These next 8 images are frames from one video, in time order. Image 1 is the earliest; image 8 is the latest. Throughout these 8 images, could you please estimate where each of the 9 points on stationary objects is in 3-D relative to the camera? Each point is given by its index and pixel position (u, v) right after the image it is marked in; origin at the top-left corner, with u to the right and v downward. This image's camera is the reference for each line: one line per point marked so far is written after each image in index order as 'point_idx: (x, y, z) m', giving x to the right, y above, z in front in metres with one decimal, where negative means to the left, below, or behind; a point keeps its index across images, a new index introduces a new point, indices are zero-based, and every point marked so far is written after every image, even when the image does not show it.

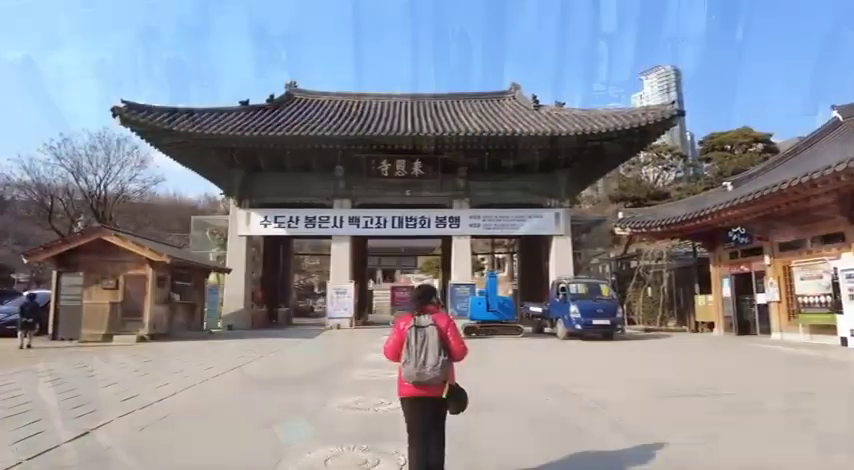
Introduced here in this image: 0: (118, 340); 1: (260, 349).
0: (-7.9, -2.7, +14.2) m
1: (-3.8, -2.6, +12.5) m
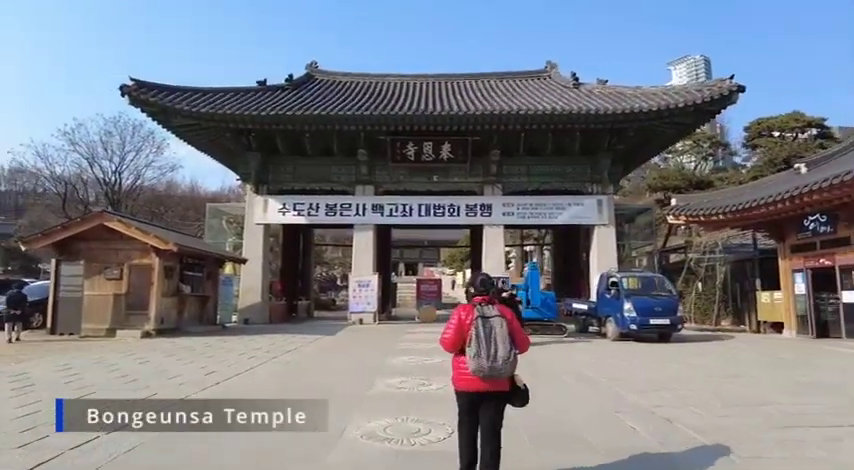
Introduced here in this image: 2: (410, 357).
0: (-7.2, -2.4, +13.0) m
1: (-3.1, -2.3, +11.1) m
2: (-0.3, -2.1, +9.4) m
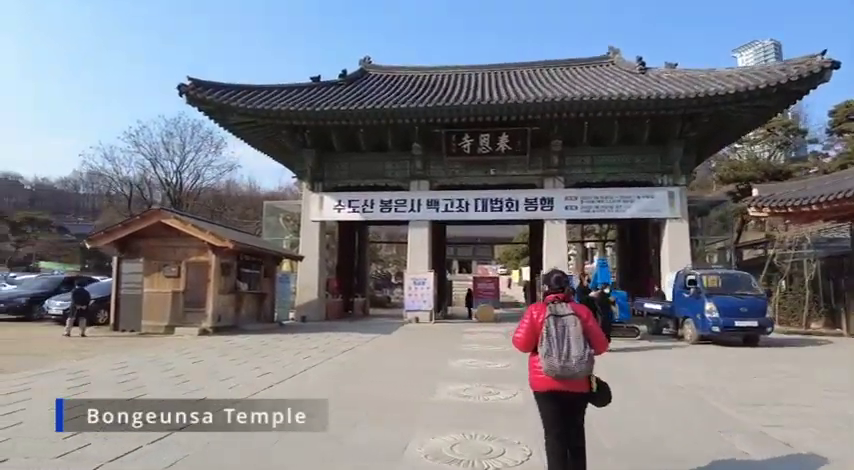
0: (-5.8, -2.3, +13.0) m
1: (-1.9, -2.2, +10.8) m
2: (+0.7, -2.0, +8.8) m
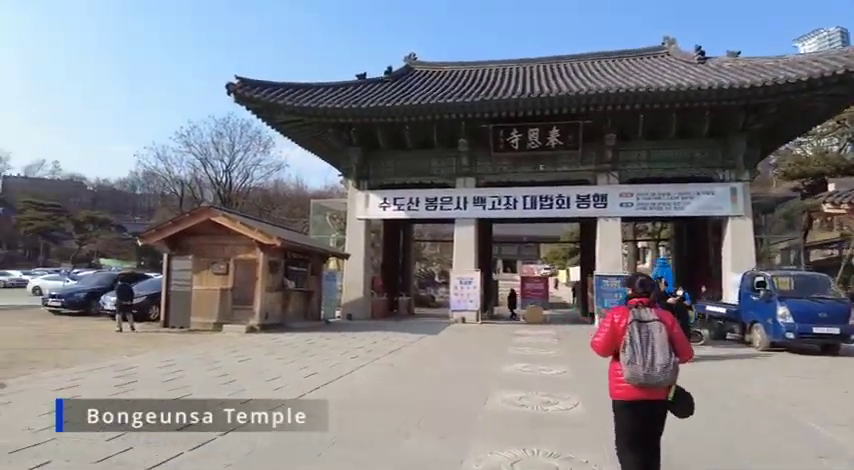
0: (-4.7, -2.2, +13.1) m
1: (-1.0, -2.1, +10.5) m
2: (+1.5, -2.0, +8.3) m
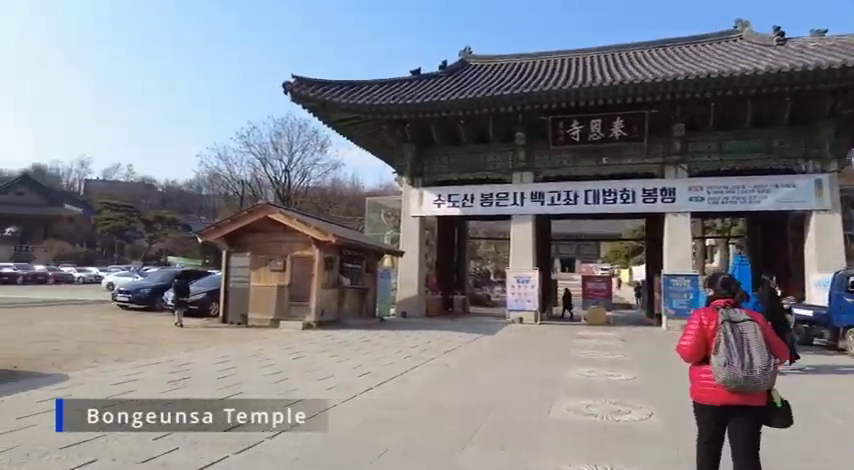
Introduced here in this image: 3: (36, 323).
0: (-3.4, -2.2, +13.1) m
1: (0.0, -2.1, +10.2) m
2: (+2.3, -1.9, +7.8) m
3: (-9.0, -2.0, +12.7) m
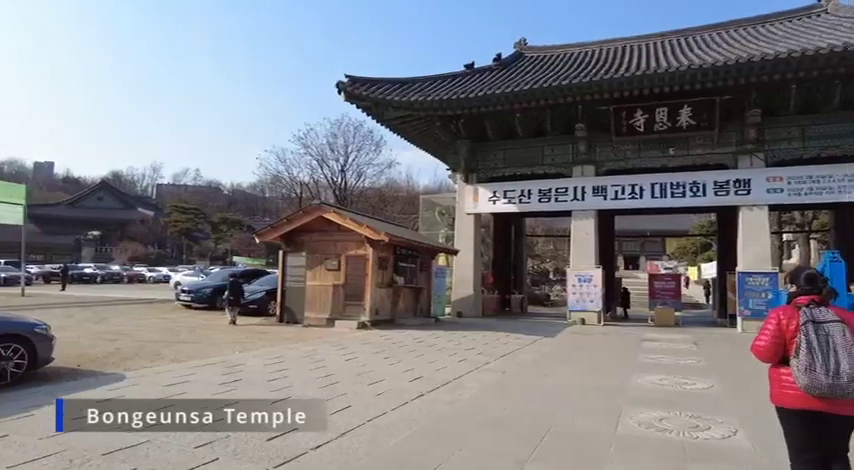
0: (-2.1, -2.2, +13.0) m
1: (+1.0, -2.0, +9.8) m
2: (+3.0, -1.8, +7.2) m
3: (-7.7, -2.0, +13.1) m
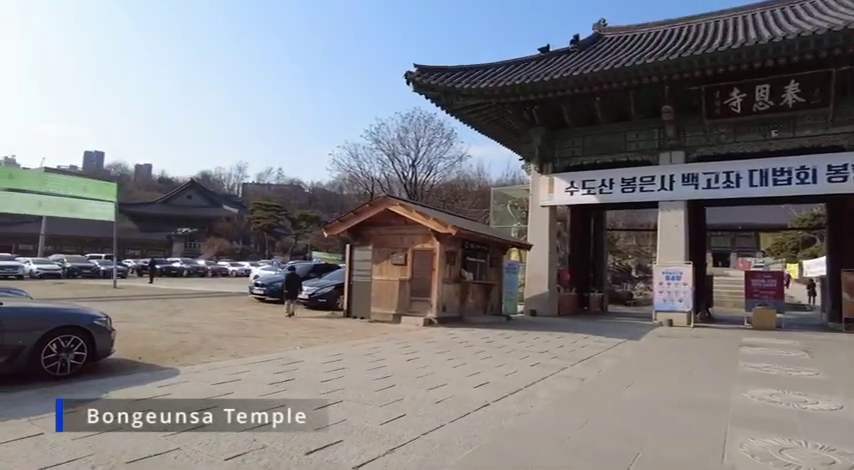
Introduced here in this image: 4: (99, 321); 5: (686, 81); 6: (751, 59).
0: (-0.5, -2.0, +12.6) m
1: (+2.2, -1.9, +8.9) m
2: (+3.8, -1.7, +6.1) m
3: (-6.0, -1.9, +13.4) m
4: (-3.9, -1.0, +6.5) m
5: (+6.4, +3.8, +13.6) m
6: (+7.1, +3.9, +12.1) m
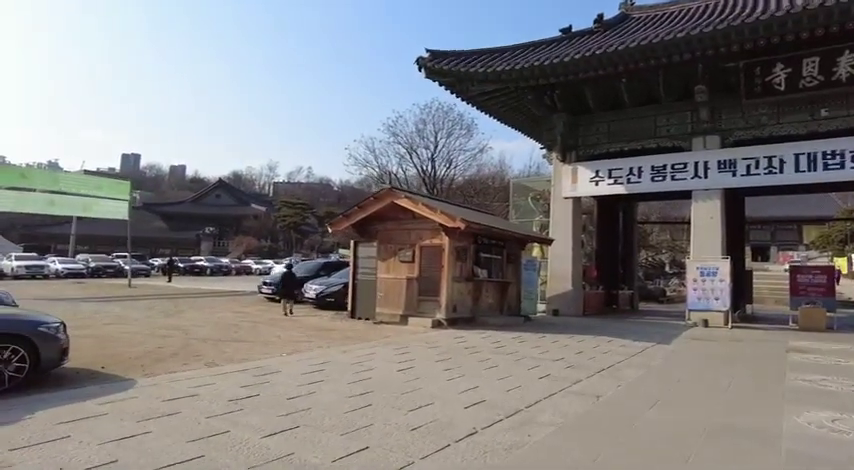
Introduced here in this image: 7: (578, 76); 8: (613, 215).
0: (-0.3, -1.9, +11.7) m
1: (+2.2, -1.8, +7.9) m
2: (+3.6, -1.6, +5.0) m
3: (-5.8, -1.8, +12.8) m
4: (-4.0, -1.0, +5.8) m
5: (+6.6, +4.0, +12.3) m
6: (+7.2, +4.1, +10.8) m
7: (+3.7, +3.9, +13.6) m
8: (+6.0, +0.6, +17.8) m
